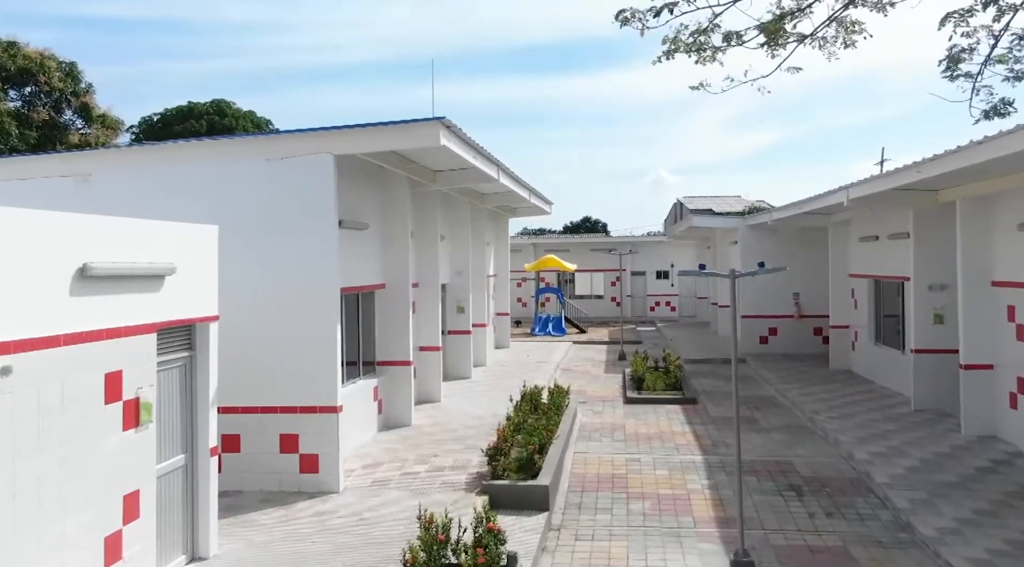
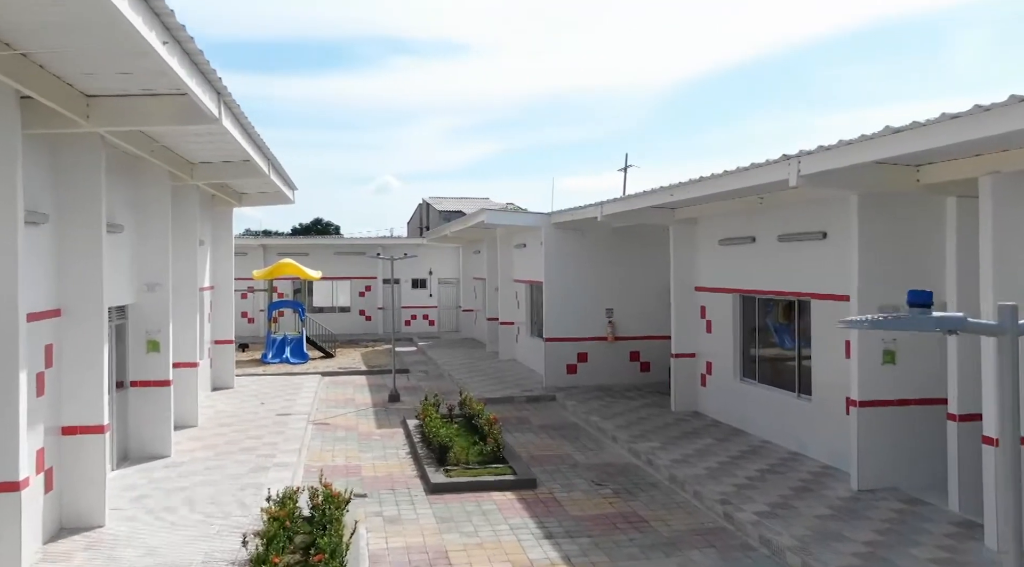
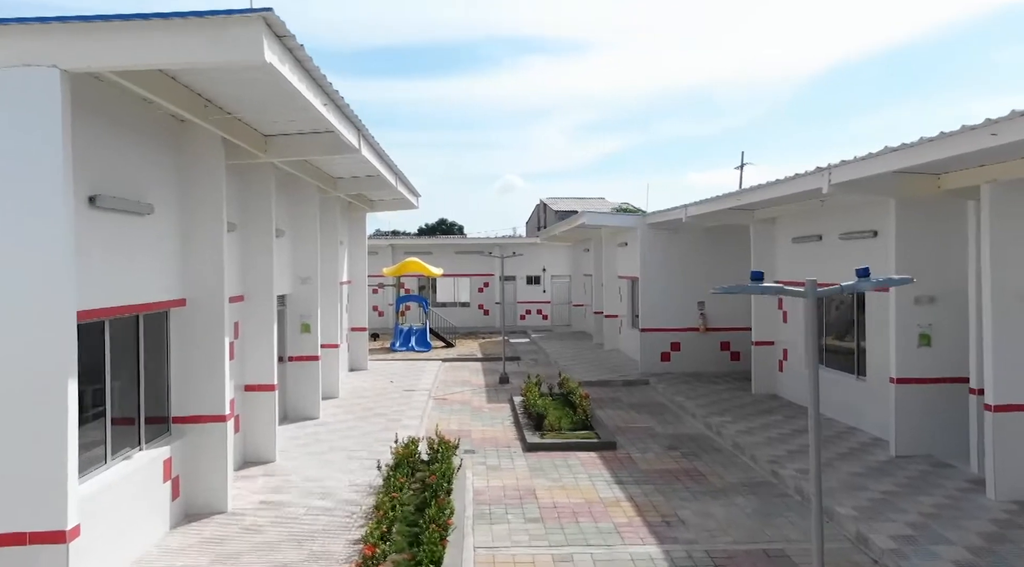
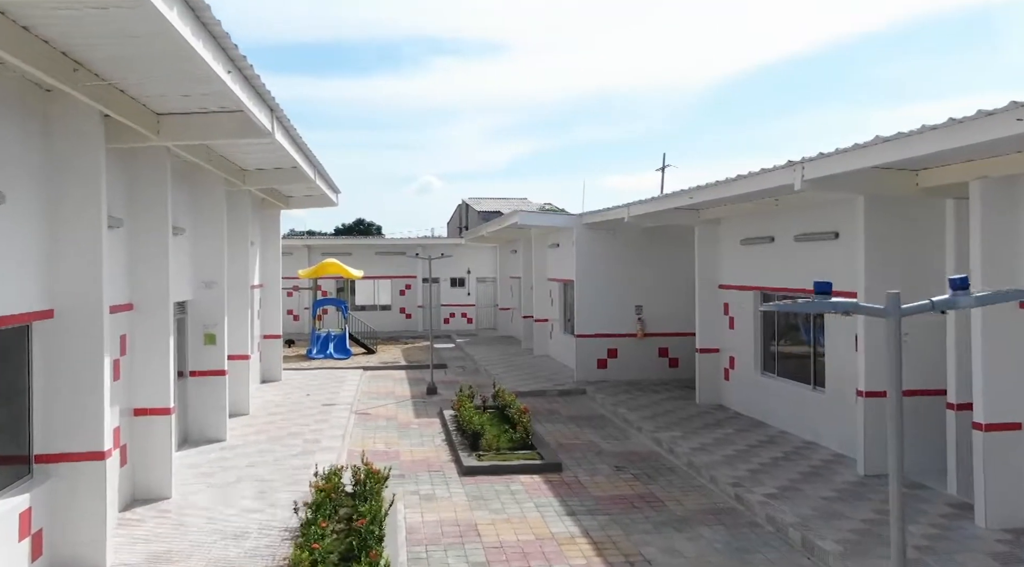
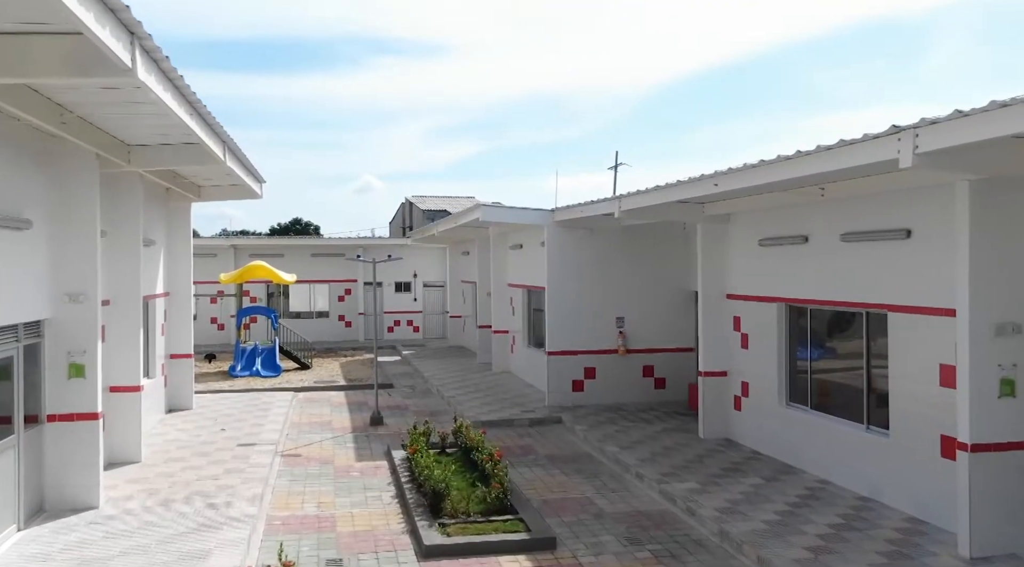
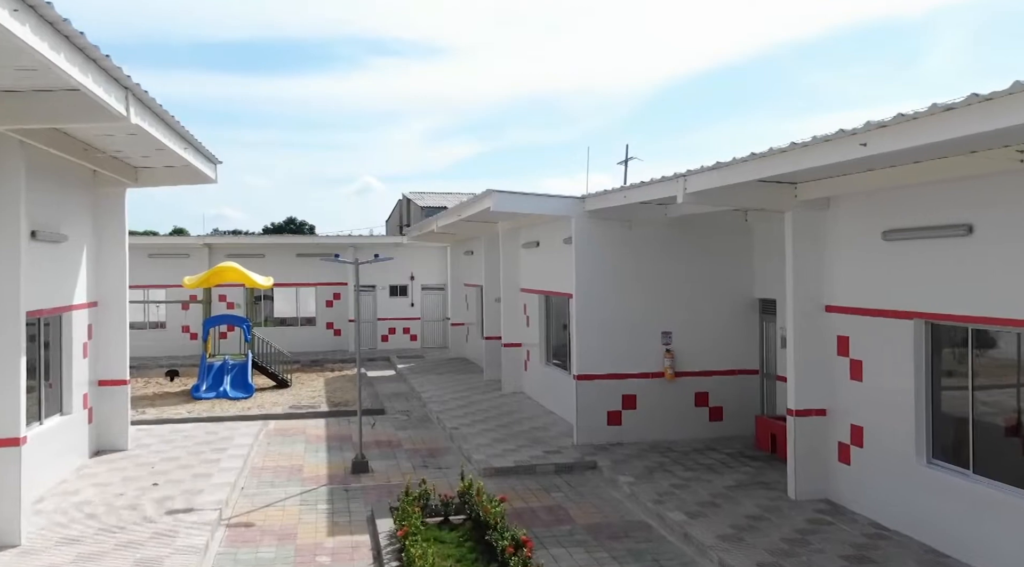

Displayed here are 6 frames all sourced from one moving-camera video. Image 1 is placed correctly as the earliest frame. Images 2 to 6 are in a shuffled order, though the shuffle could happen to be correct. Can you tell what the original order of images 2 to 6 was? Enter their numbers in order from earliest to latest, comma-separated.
3, 4, 2, 5, 6
